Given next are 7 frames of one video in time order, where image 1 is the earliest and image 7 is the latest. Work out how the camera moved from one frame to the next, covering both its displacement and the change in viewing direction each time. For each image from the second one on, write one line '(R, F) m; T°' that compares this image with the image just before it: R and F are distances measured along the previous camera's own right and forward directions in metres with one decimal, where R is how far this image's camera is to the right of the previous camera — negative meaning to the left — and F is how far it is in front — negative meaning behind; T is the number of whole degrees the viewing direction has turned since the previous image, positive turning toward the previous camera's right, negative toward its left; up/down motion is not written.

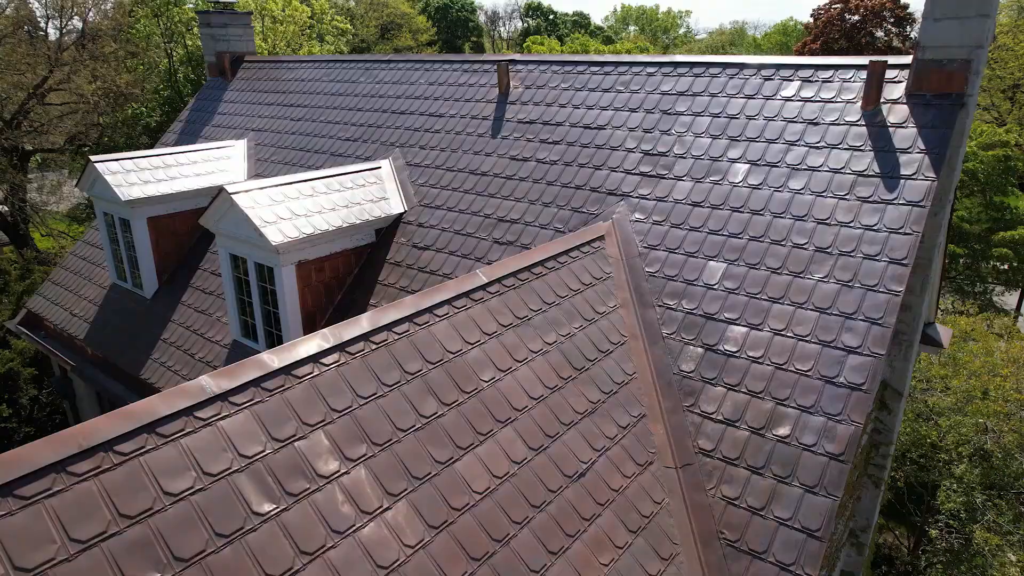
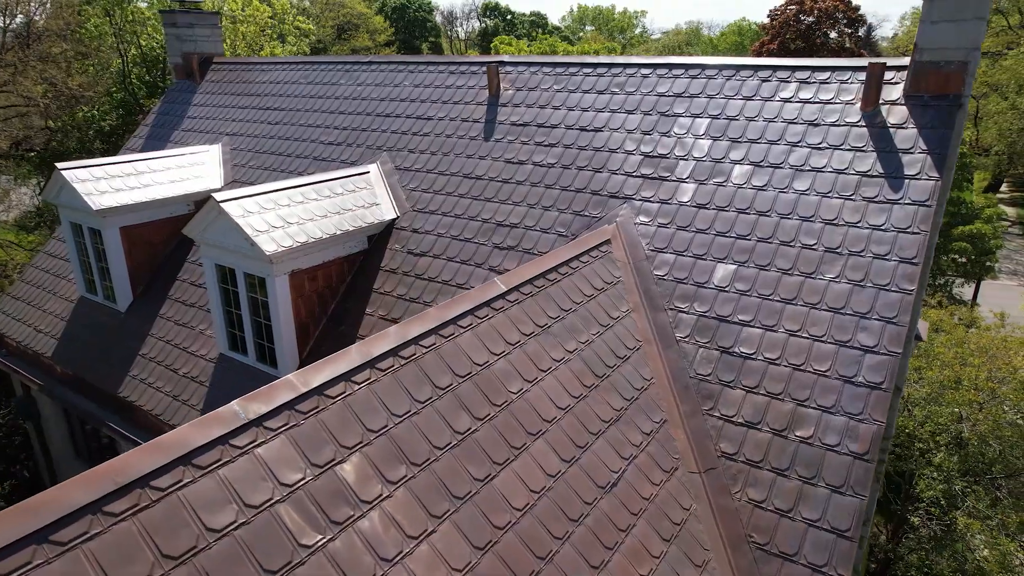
(-0.5, +0.1) m; +3°
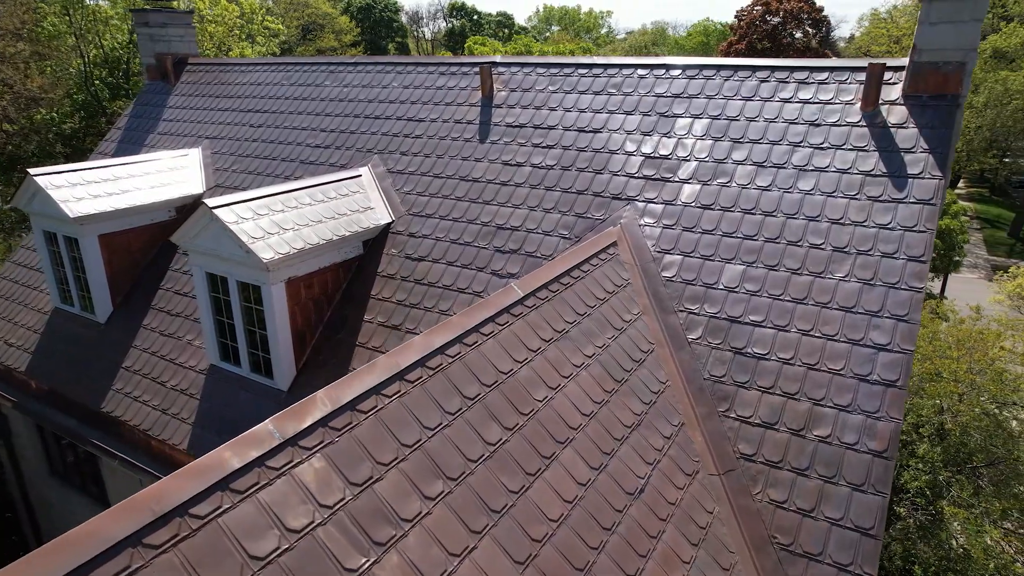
(-0.4, +0.1) m; +3°
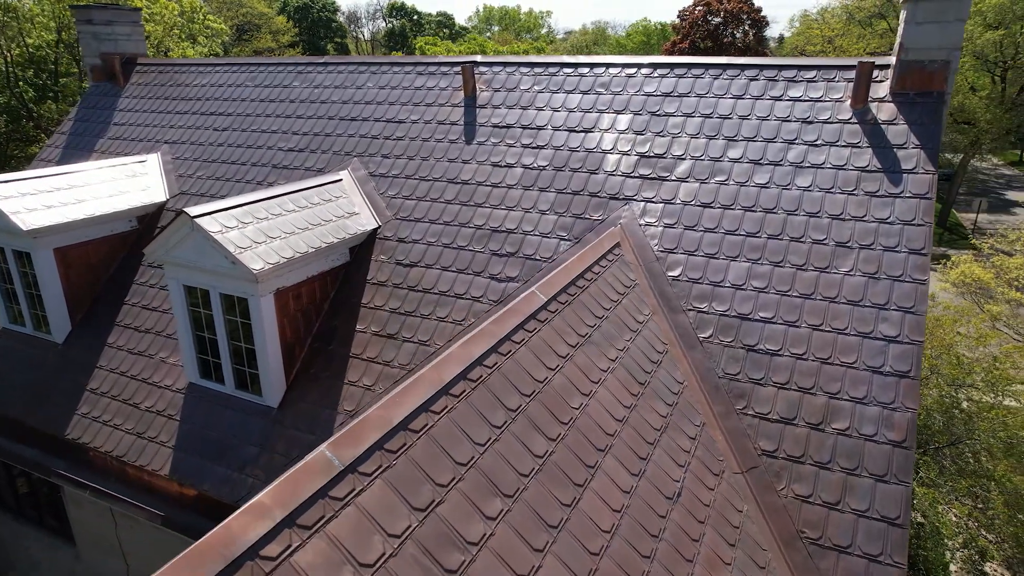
(-0.6, +0.2) m; +5°
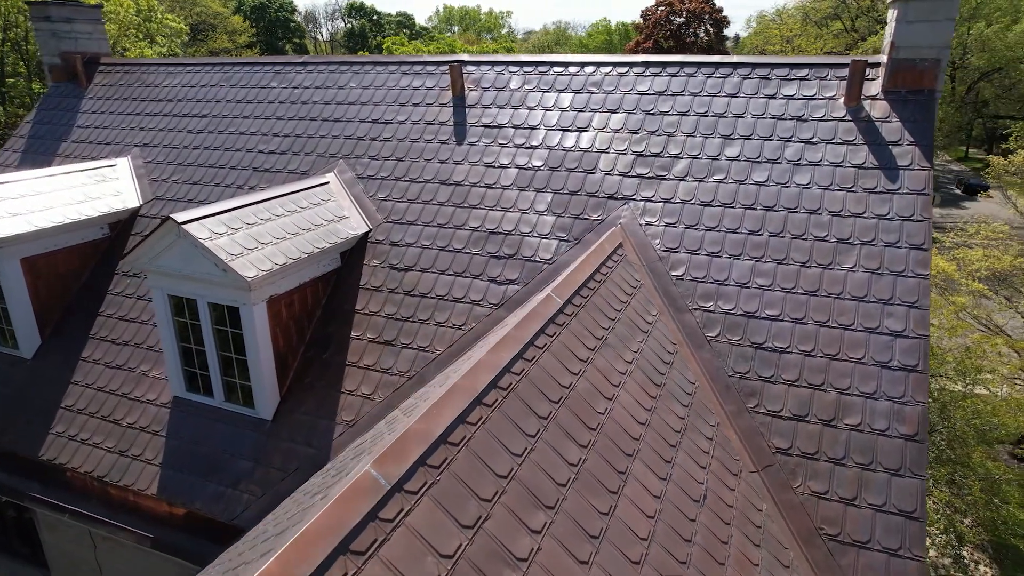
(-0.4, +0.1) m; +3°
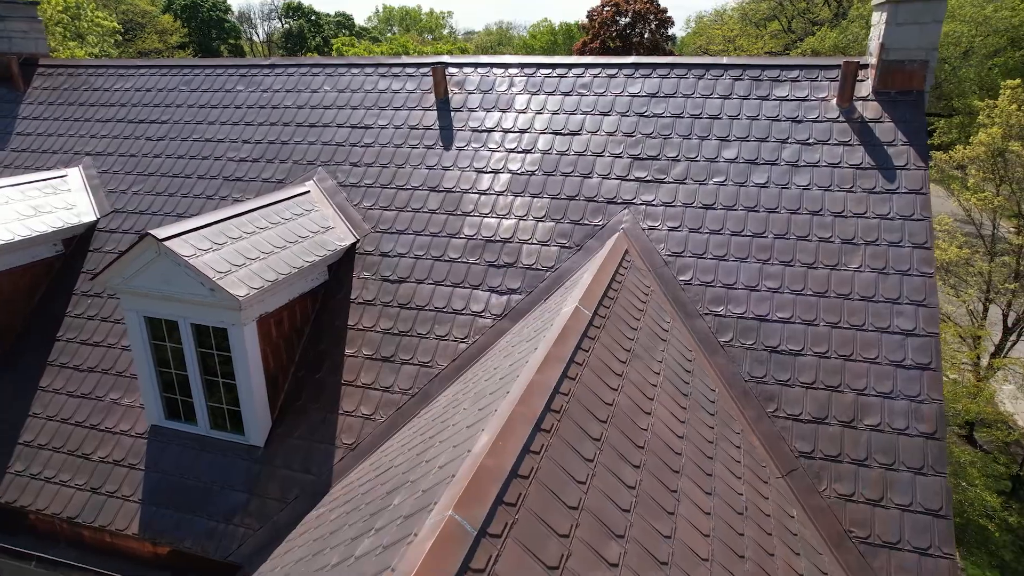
(-0.6, +0.2) m; +5°
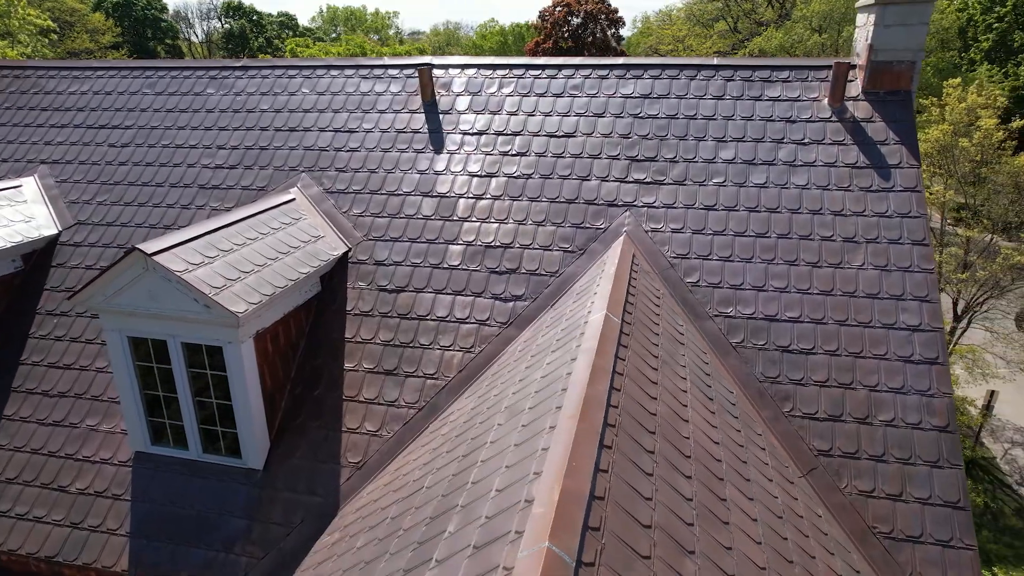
(-0.5, +0.2) m; +4°
